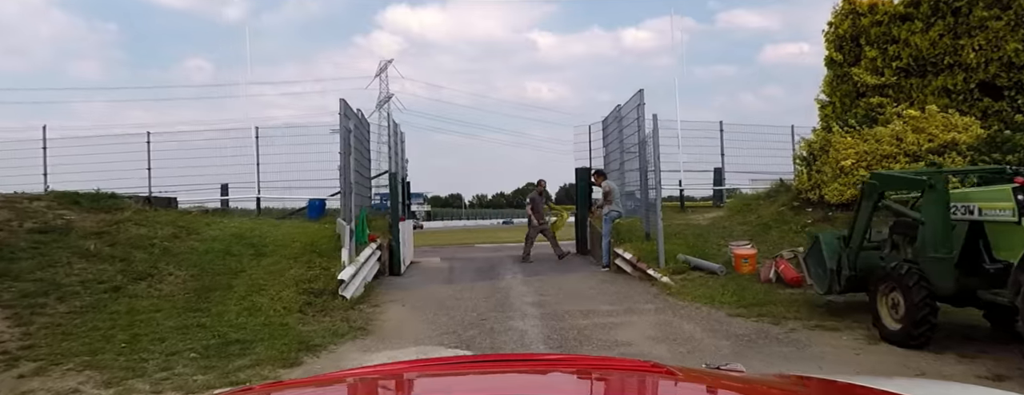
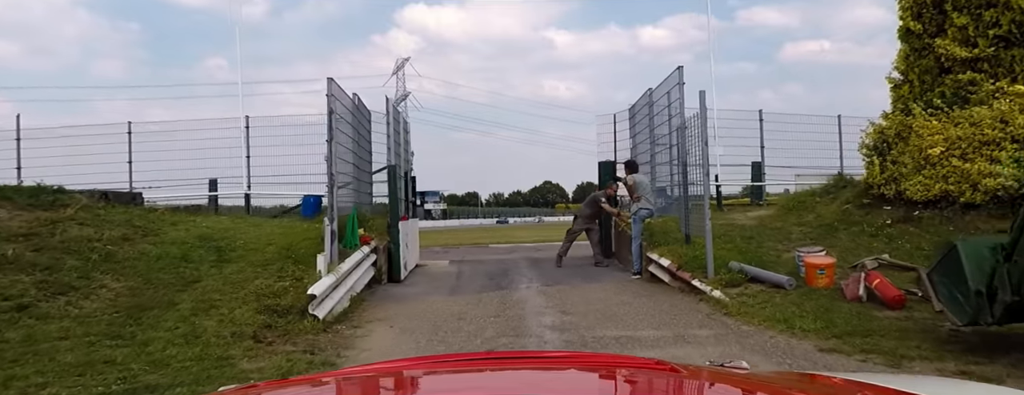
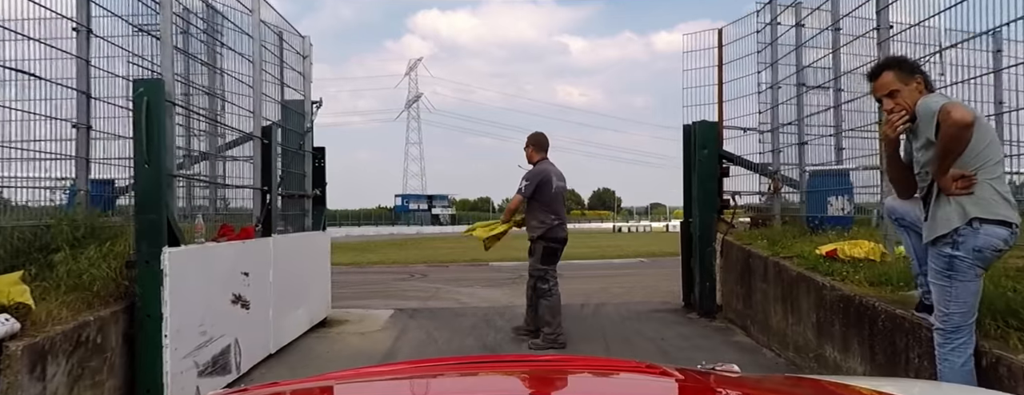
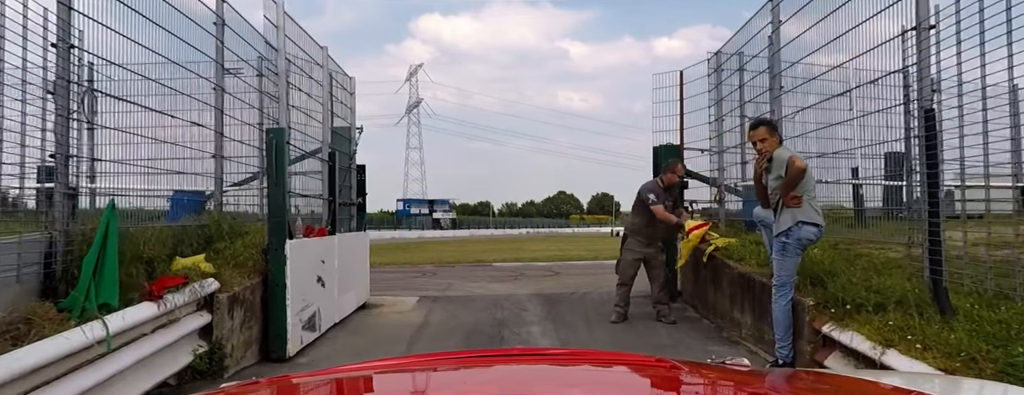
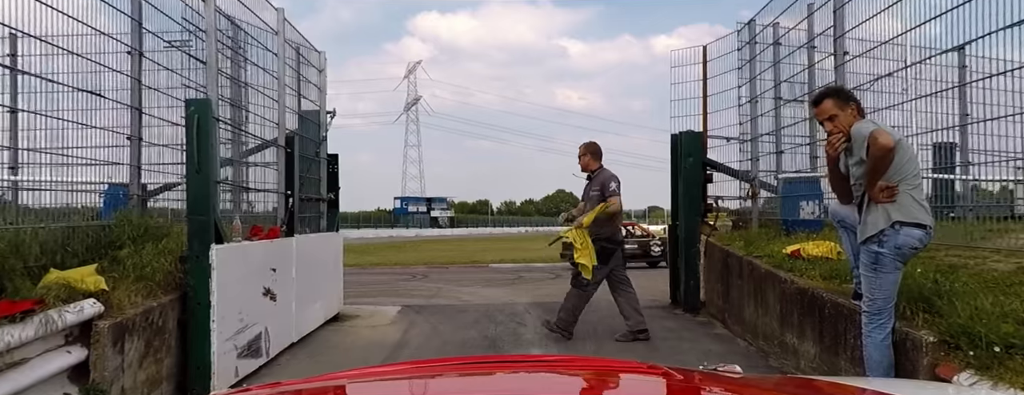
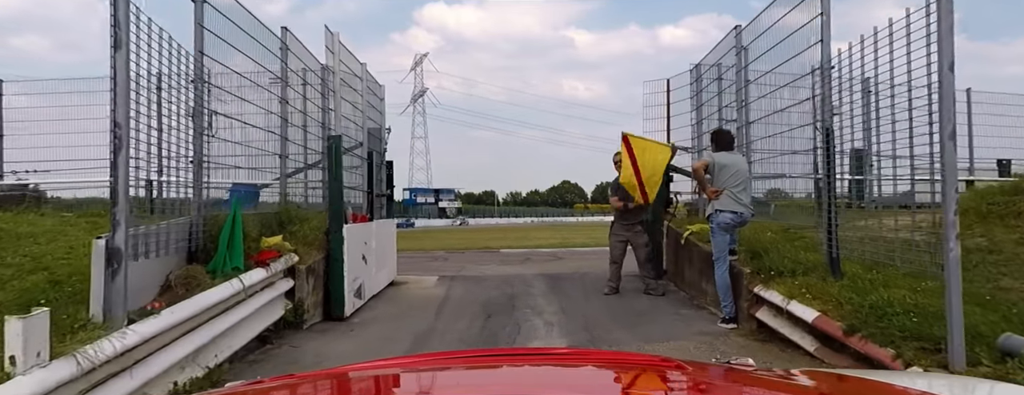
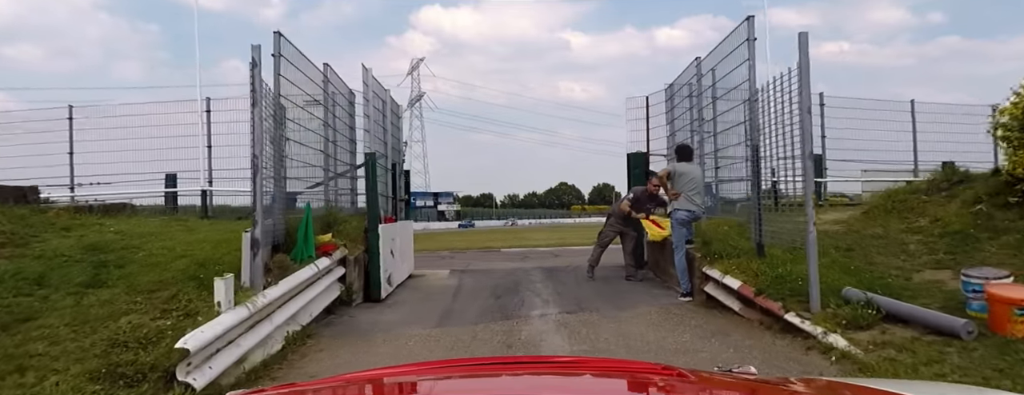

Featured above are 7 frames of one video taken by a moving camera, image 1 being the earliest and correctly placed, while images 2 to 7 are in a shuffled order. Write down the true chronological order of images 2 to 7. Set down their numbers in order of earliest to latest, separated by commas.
2, 7, 6, 4, 5, 3
